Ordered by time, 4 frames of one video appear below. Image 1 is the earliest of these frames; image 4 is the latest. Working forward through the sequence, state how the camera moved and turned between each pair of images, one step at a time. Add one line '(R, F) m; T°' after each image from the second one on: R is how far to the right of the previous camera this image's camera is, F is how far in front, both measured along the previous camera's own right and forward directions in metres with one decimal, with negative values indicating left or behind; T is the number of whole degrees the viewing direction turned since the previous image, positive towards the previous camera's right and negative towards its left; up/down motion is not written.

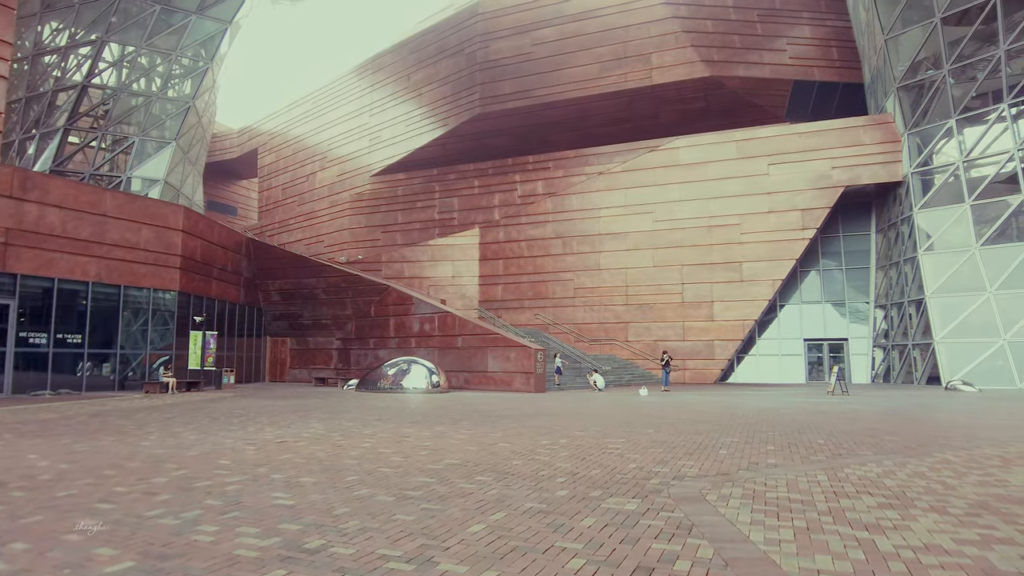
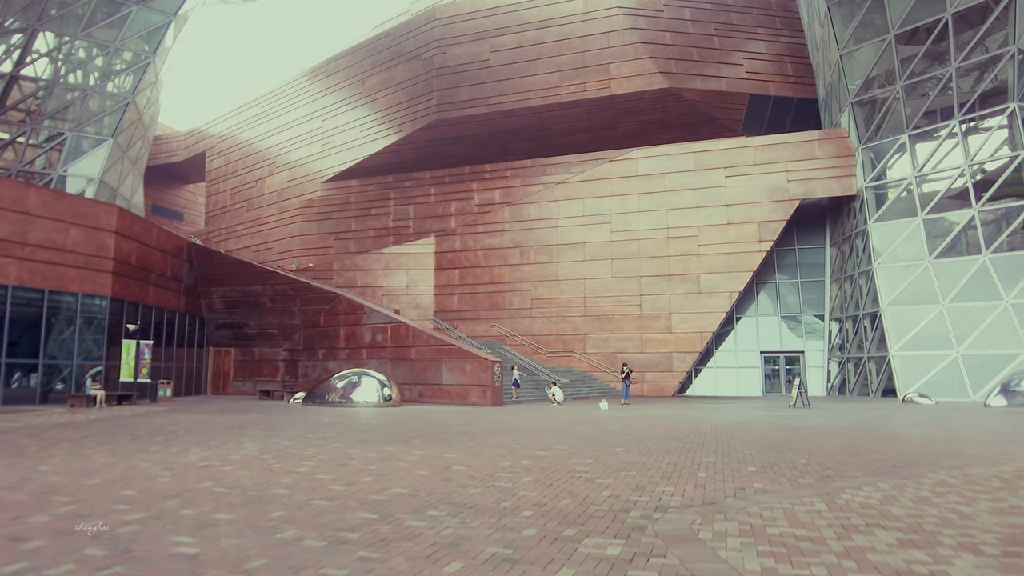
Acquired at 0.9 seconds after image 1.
(0.0, +0.8) m; +4°
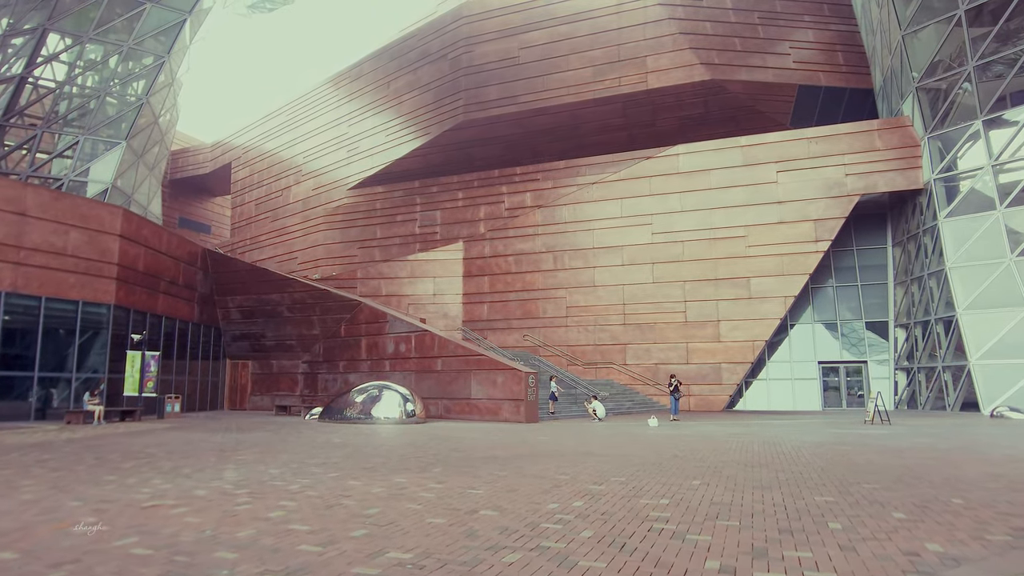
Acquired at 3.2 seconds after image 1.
(-0.1, +1.9) m; -3°
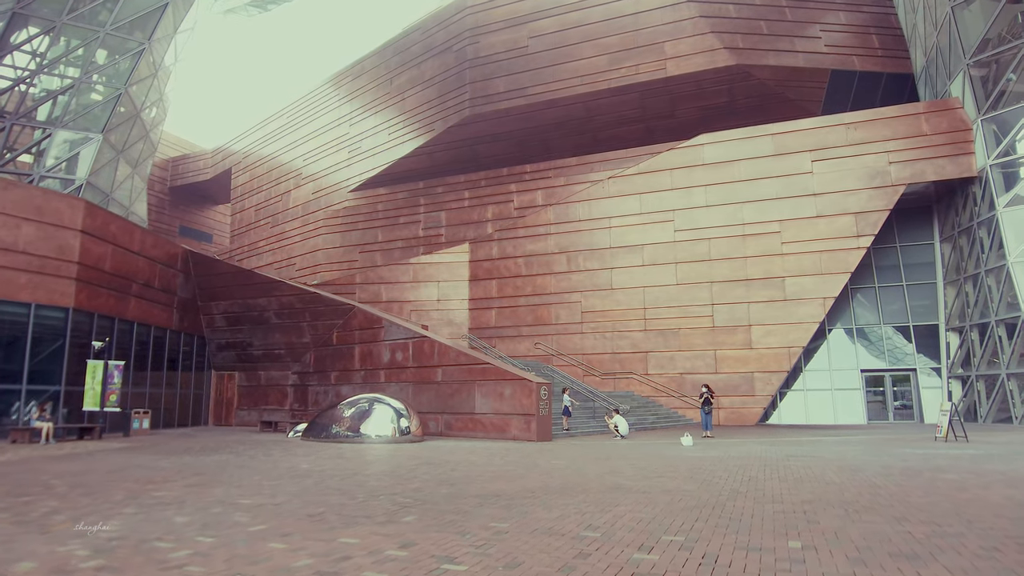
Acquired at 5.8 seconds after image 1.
(+0.1, +2.3) m; -1°
